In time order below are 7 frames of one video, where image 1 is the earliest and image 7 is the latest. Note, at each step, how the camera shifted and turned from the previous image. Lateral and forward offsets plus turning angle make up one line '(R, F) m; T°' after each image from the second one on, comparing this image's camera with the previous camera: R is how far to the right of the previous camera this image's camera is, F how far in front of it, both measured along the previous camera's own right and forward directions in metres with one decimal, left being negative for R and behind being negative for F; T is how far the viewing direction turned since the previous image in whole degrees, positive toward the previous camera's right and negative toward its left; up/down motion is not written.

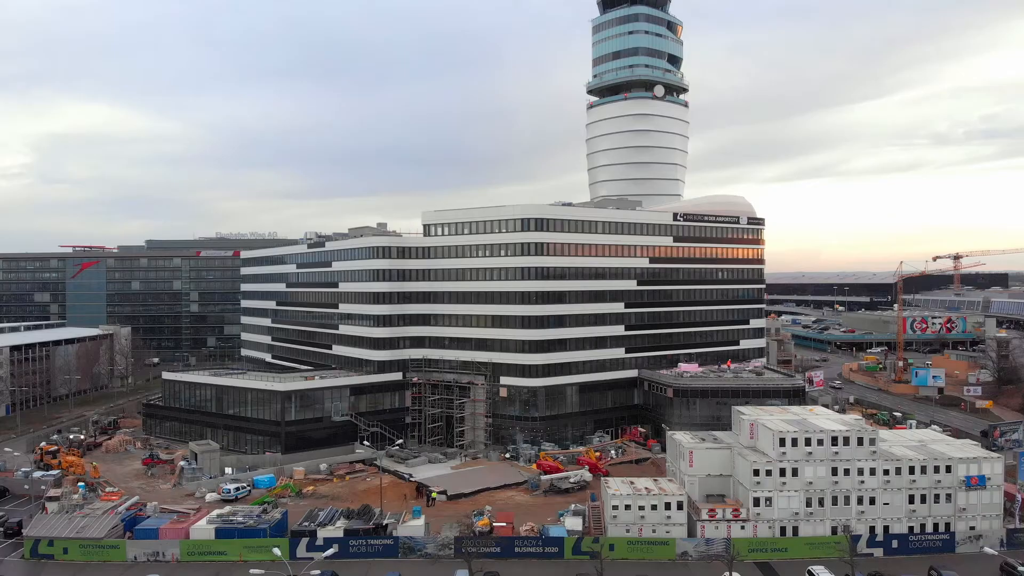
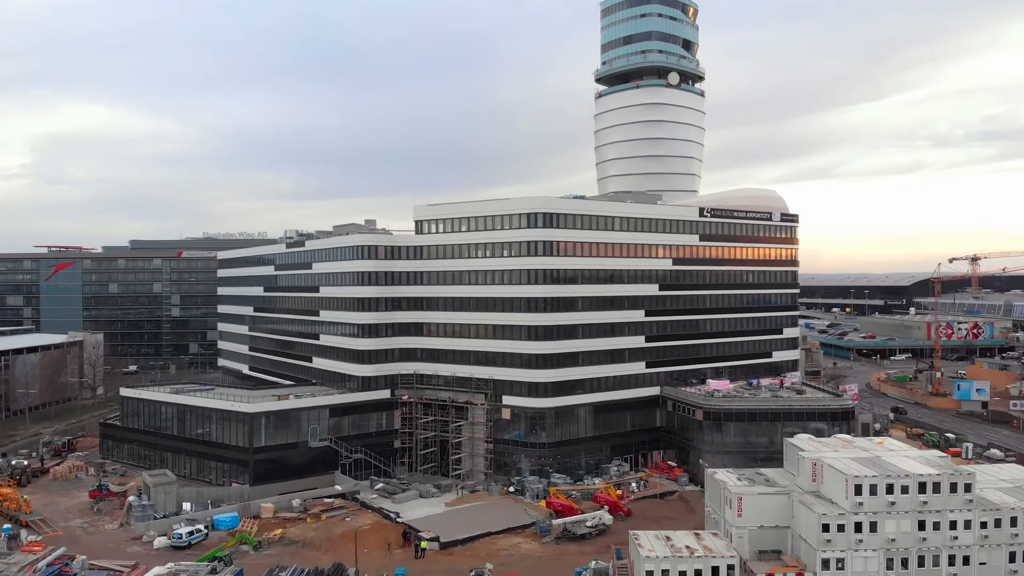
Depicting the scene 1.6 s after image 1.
(-0.5, +9.4) m; 0°
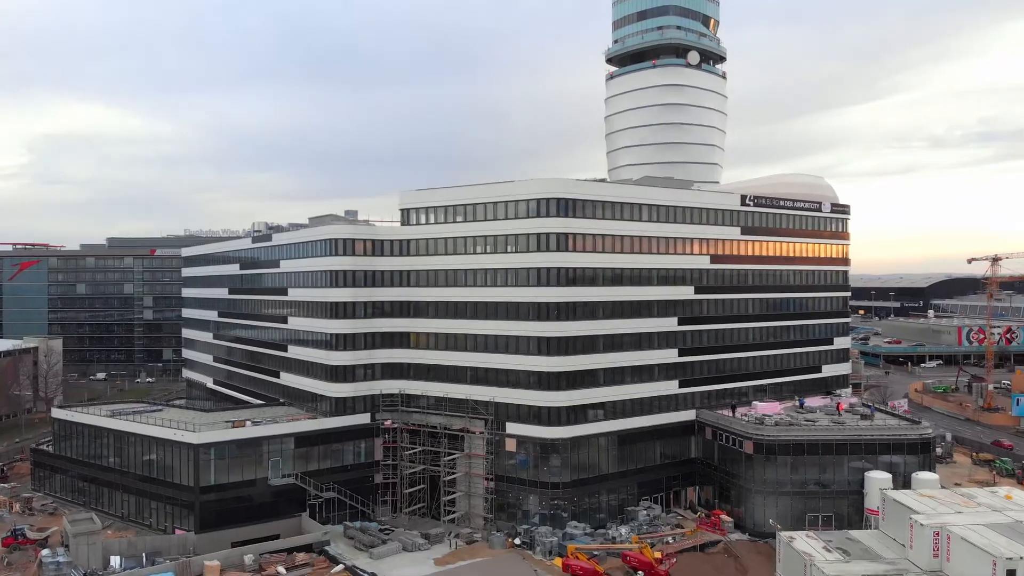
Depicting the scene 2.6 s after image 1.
(-0.6, +11.1) m; 0°
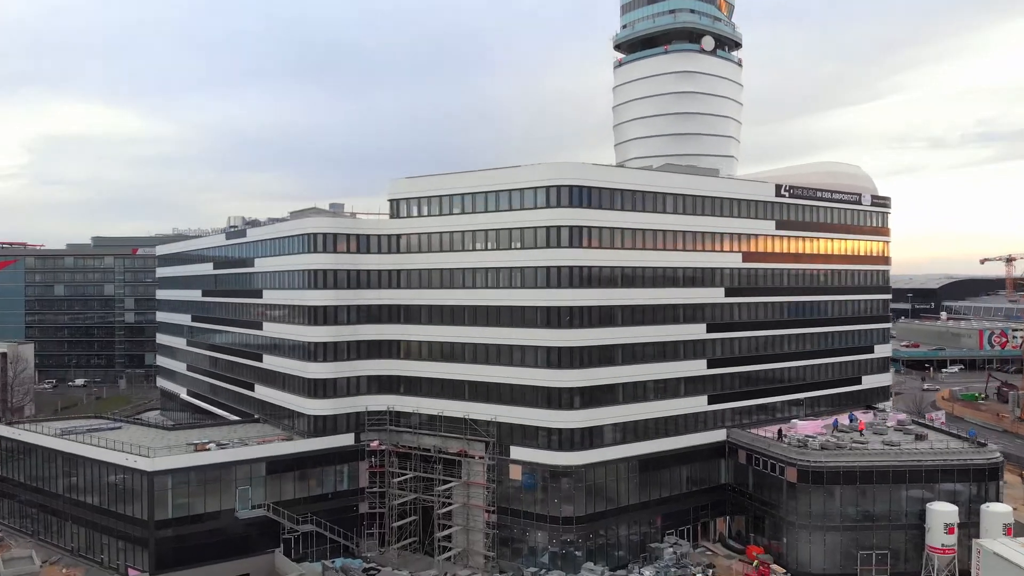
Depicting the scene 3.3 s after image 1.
(-0.4, +6.7) m; 0°
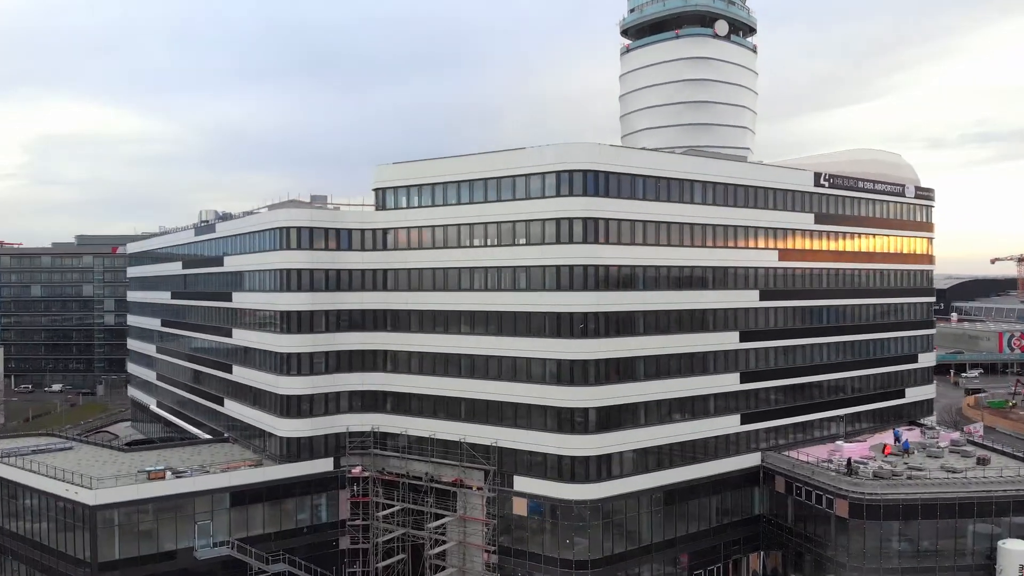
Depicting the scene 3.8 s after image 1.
(-0.3, +6.1) m; 0°
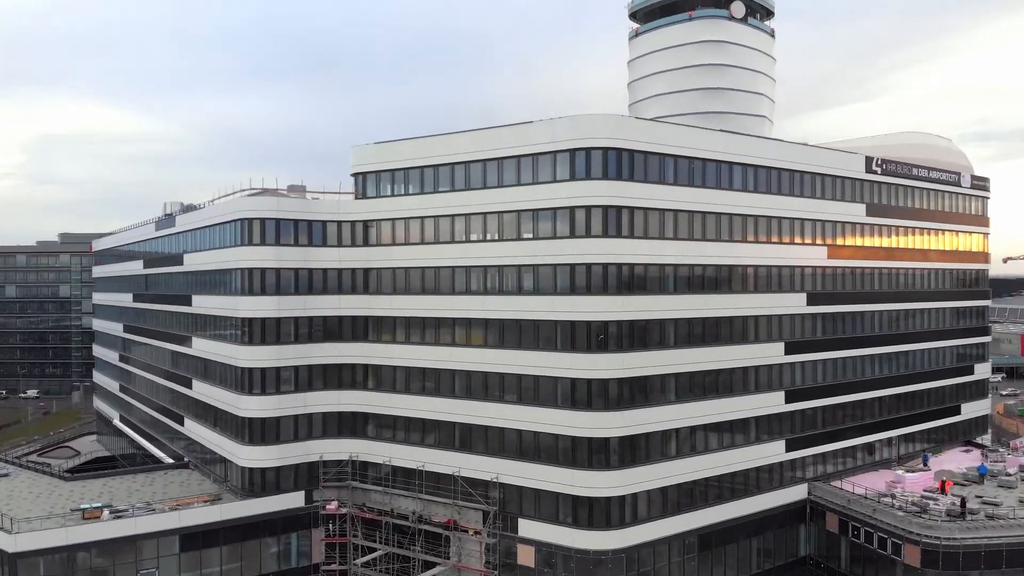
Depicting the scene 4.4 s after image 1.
(-0.2, +6.2) m; 0°
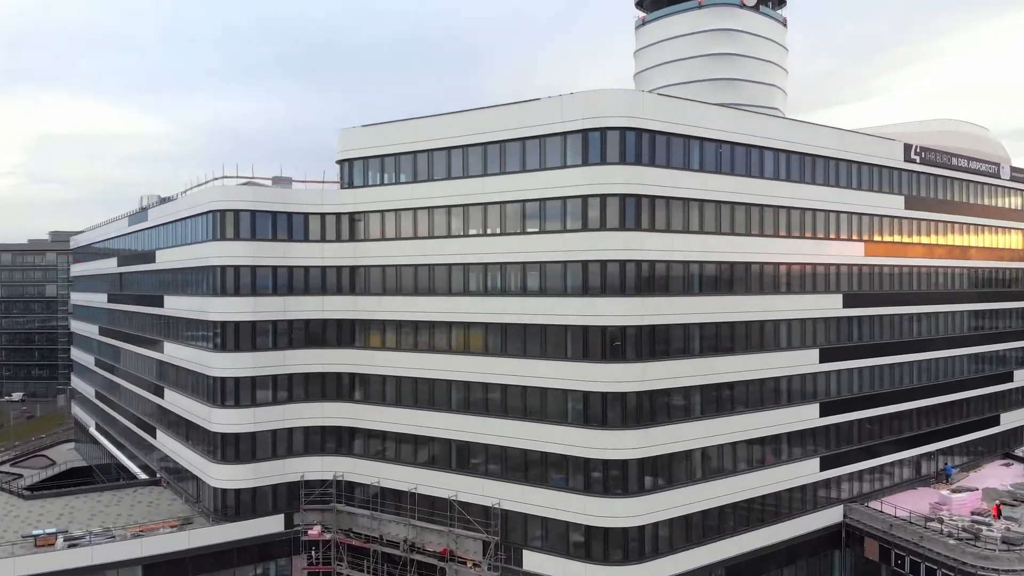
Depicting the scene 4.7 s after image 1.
(-0.2, +3.5) m; 0°
